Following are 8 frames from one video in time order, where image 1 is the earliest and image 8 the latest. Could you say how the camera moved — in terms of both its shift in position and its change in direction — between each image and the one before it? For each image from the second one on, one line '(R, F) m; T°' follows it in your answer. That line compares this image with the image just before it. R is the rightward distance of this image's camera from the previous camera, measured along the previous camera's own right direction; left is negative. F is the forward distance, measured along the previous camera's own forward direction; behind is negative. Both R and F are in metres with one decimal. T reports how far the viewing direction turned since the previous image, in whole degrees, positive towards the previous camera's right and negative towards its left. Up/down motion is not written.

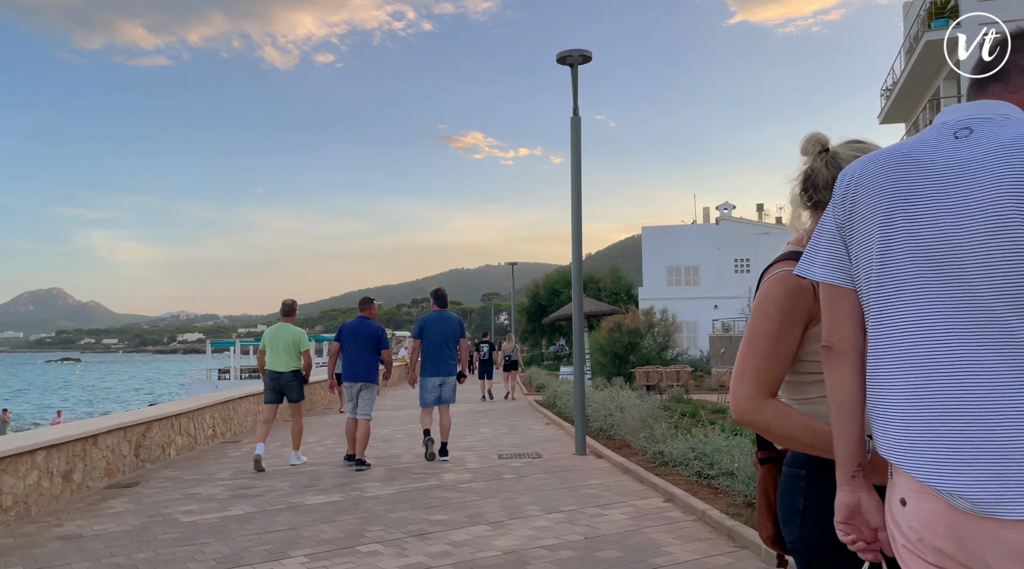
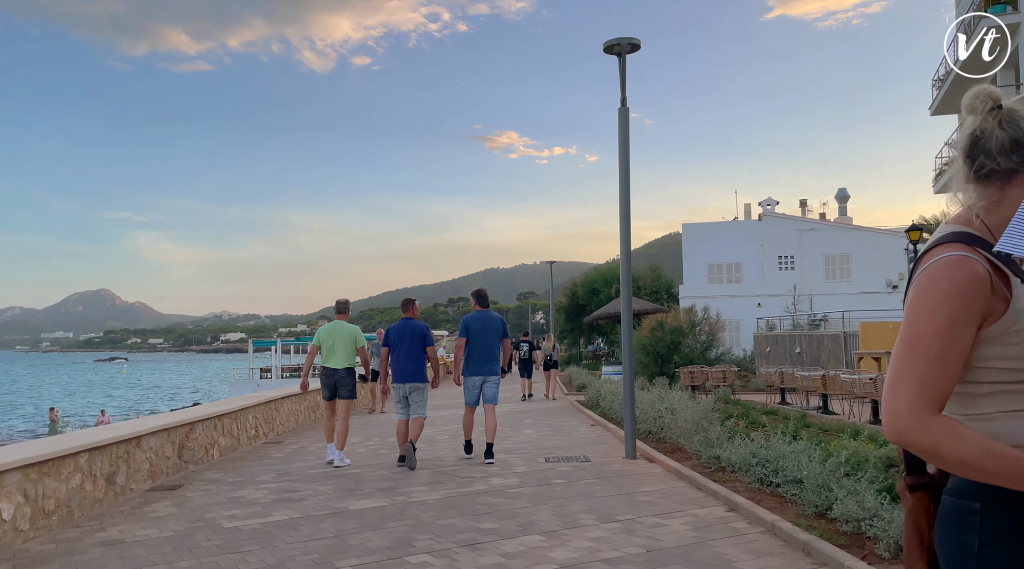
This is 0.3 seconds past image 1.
(-0.1, +0.3) m; -3°
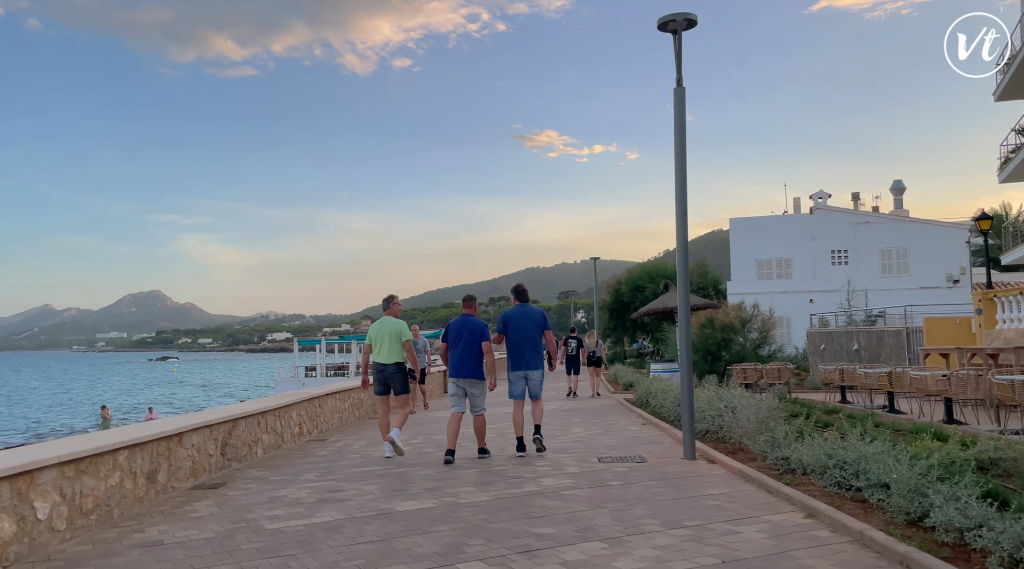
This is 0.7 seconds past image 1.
(-0.1, +0.4) m; -3°
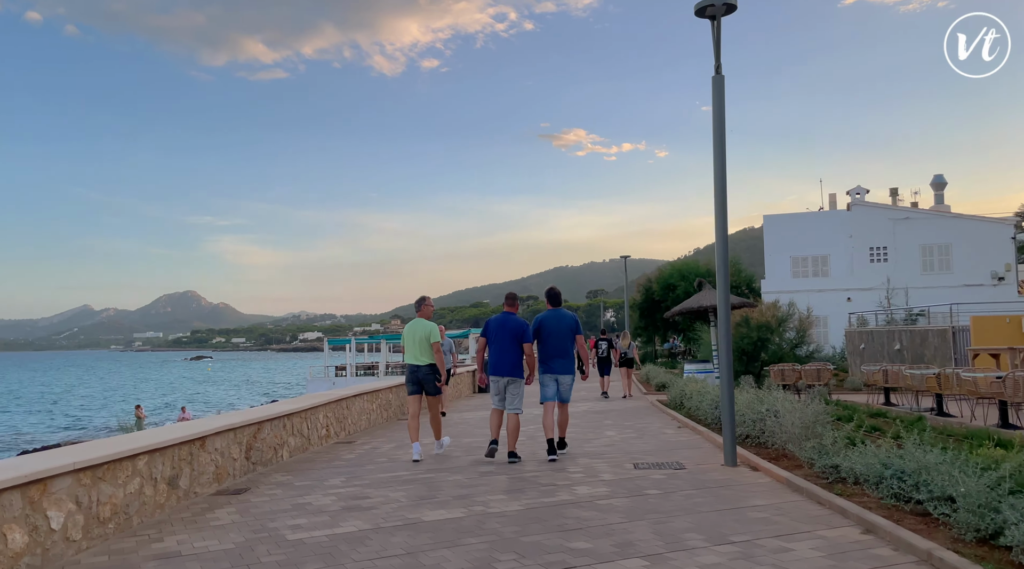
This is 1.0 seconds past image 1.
(0.0, +0.3) m; -2°
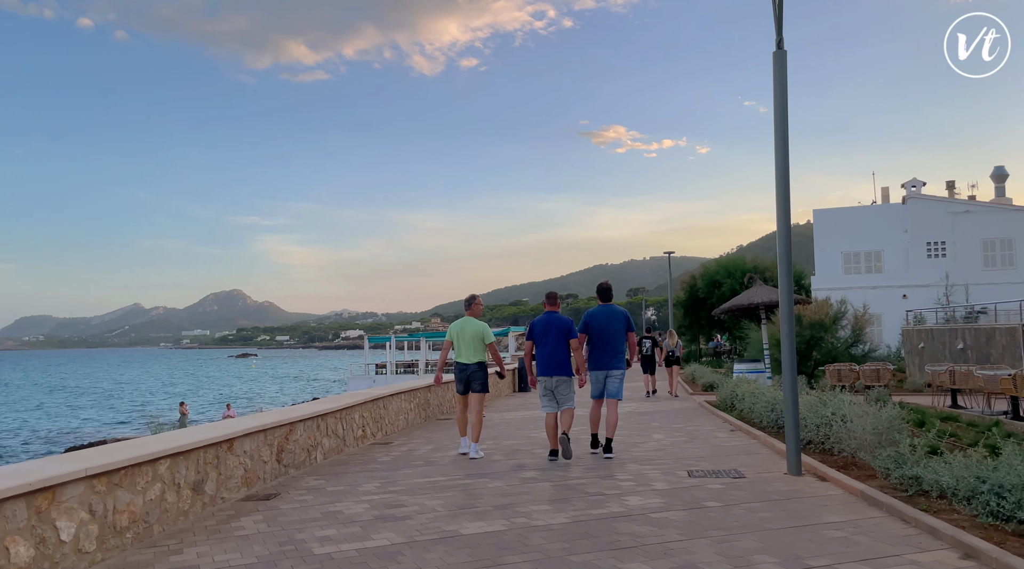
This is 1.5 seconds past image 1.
(0.0, +0.5) m; -3°
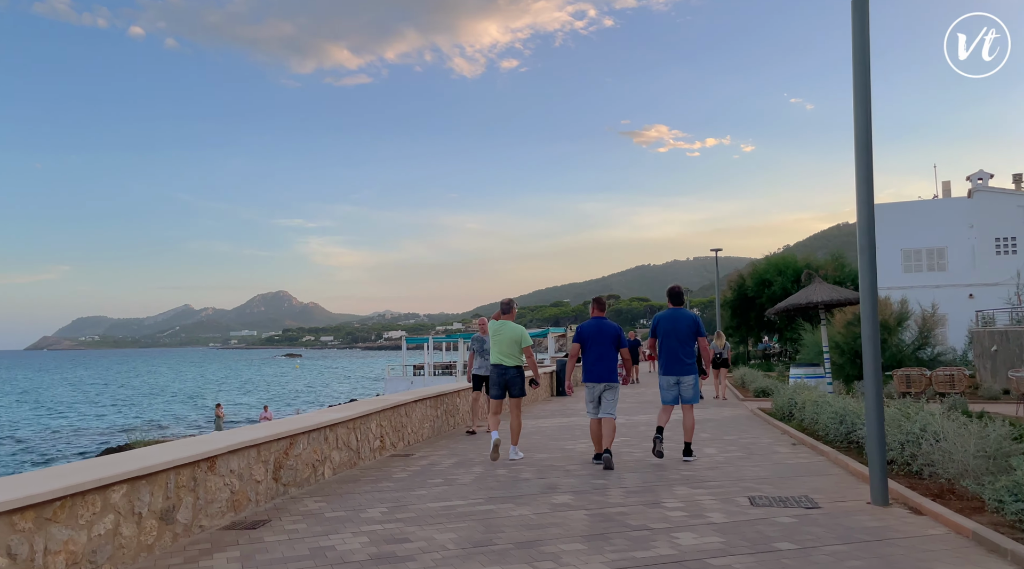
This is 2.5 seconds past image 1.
(+0.1, +1.1) m; -3°
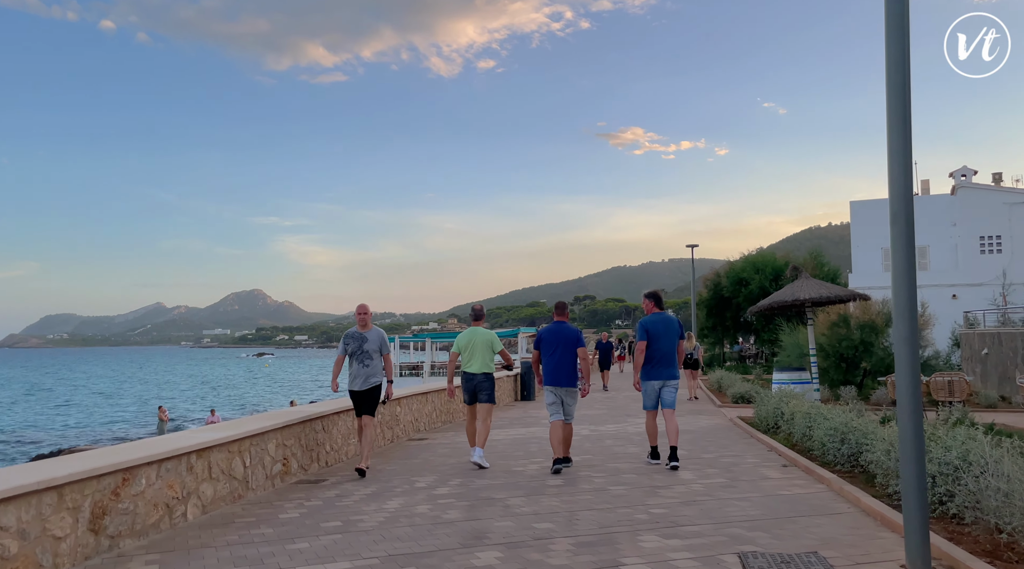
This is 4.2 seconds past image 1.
(+0.4, +1.8) m; +2°
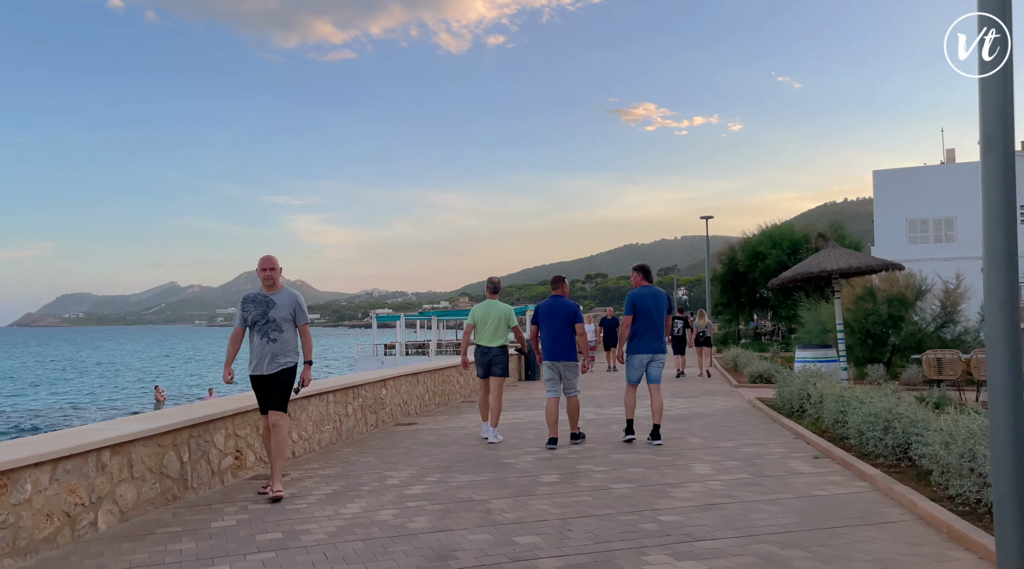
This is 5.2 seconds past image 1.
(+0.2, +1.1) m; -1°
